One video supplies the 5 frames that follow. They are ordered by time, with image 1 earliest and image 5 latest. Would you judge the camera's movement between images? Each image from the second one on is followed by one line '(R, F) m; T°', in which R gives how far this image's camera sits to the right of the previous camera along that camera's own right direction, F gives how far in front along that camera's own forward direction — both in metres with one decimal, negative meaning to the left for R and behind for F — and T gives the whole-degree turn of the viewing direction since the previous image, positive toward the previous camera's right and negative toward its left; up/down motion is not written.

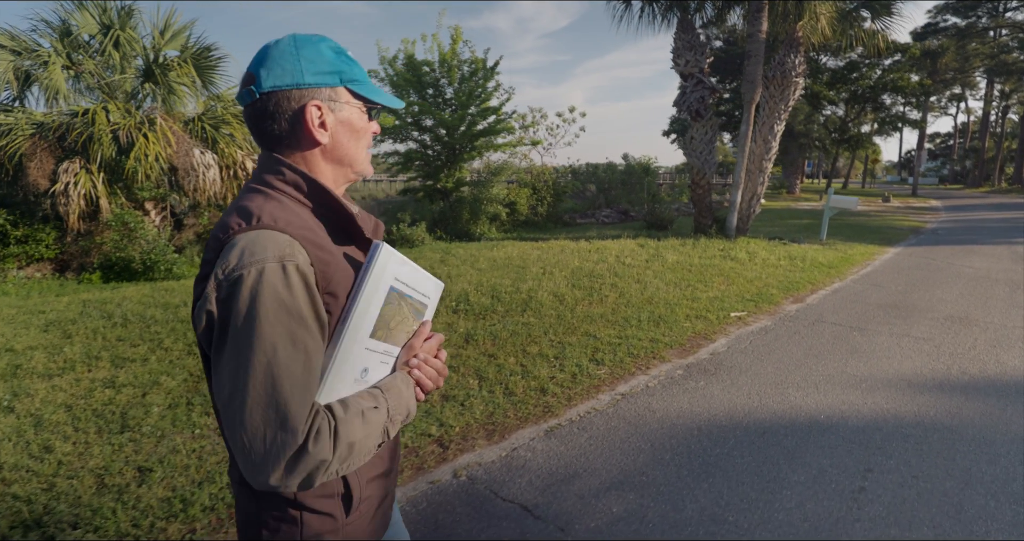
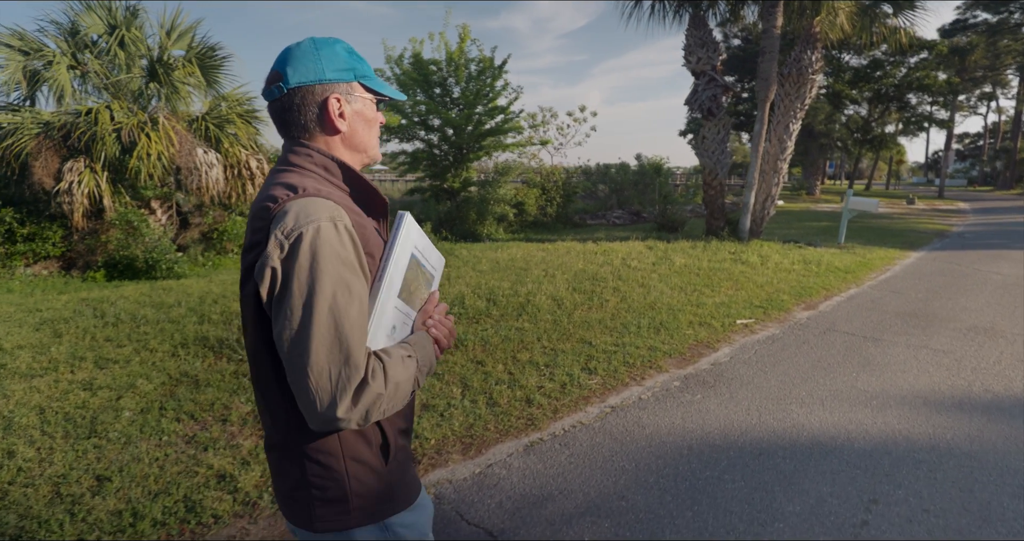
(+0.3, +0.2) m; -2°
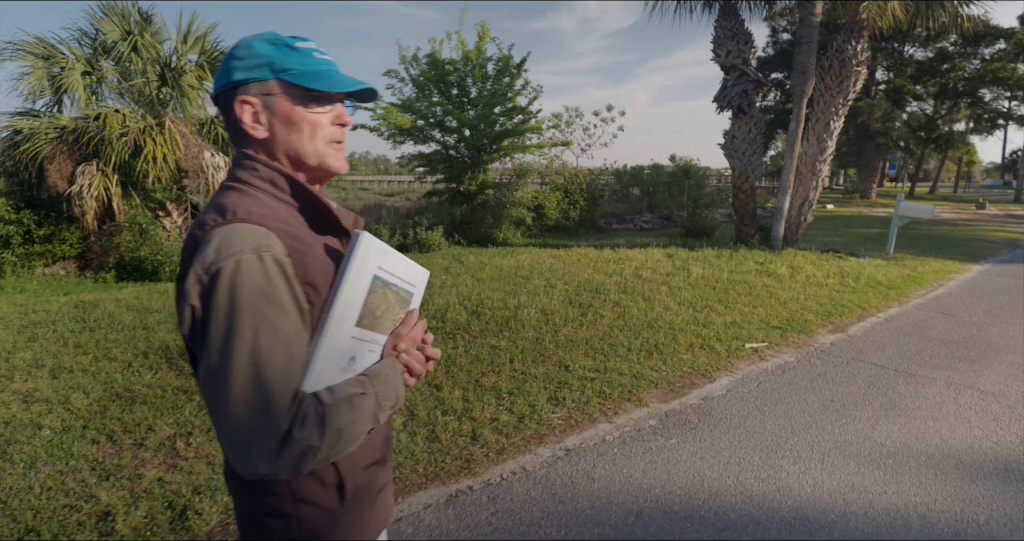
(+0.7, +0.6) m; -5°
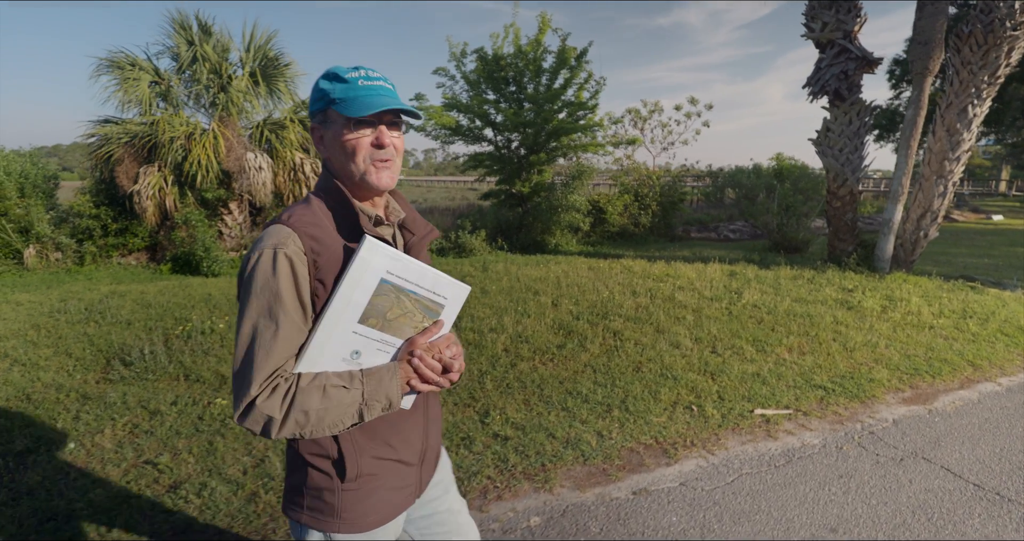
(+1.6, +1.2) m; -13°
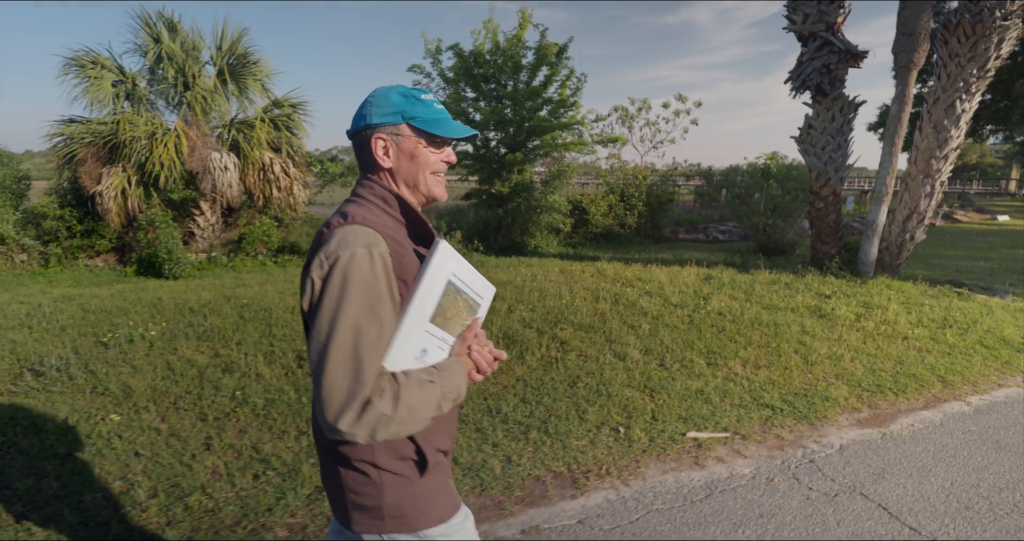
(+0.8, +0.3) m; -1°
